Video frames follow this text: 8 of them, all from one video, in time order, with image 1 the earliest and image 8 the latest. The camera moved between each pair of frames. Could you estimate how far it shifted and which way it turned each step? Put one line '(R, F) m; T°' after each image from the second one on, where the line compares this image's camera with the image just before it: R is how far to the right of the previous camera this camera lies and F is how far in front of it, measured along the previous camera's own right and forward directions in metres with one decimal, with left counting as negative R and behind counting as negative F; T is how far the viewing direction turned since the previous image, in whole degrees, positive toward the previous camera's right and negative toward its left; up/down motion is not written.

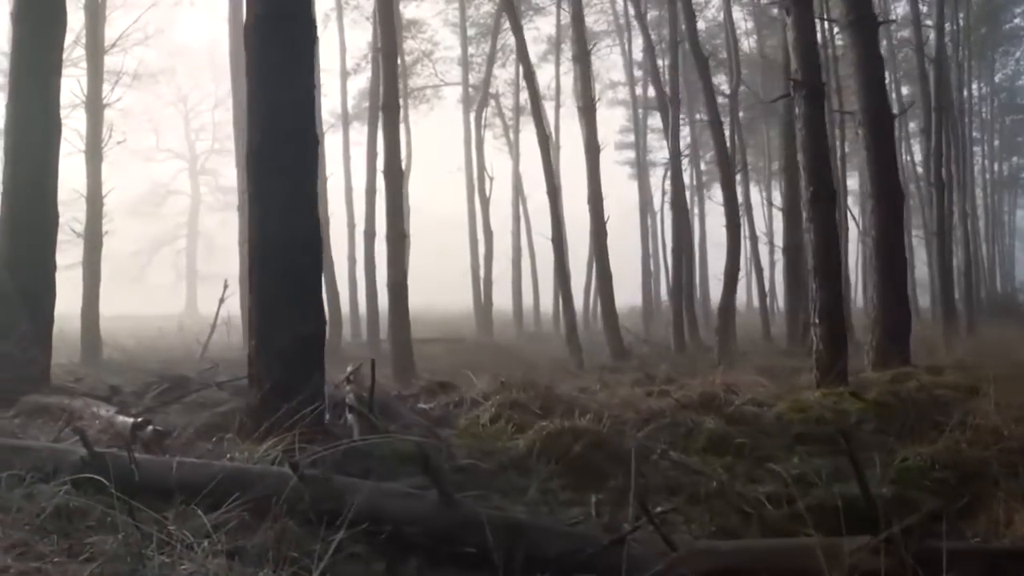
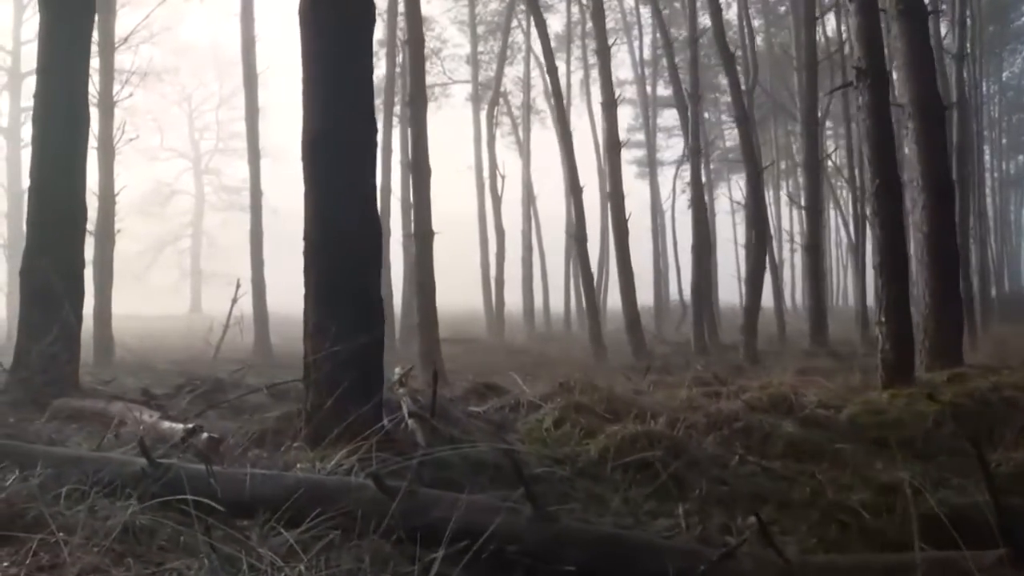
(-0.5, +0.4) m; 0°
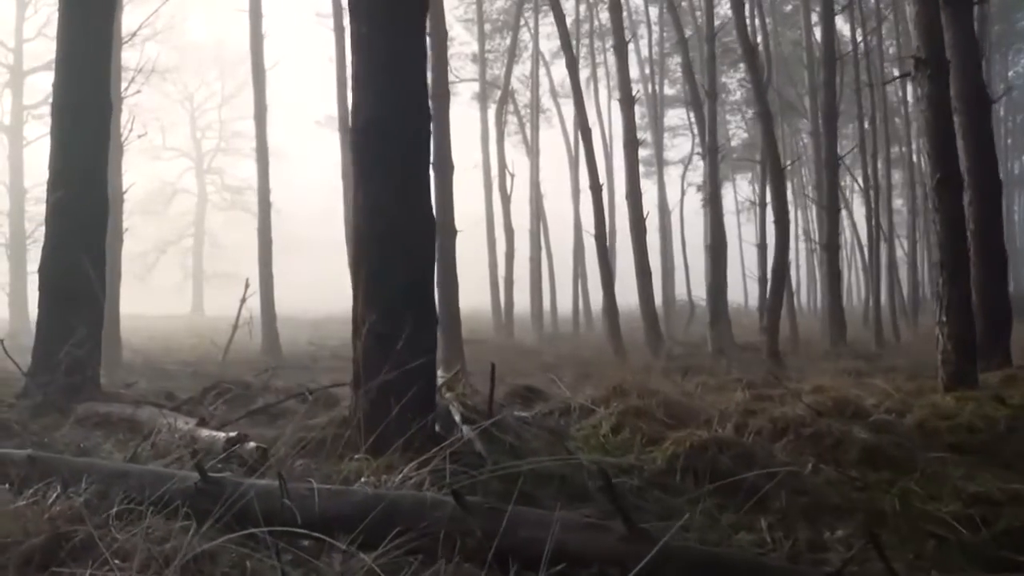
(-0.4, +0.4) m; 0°
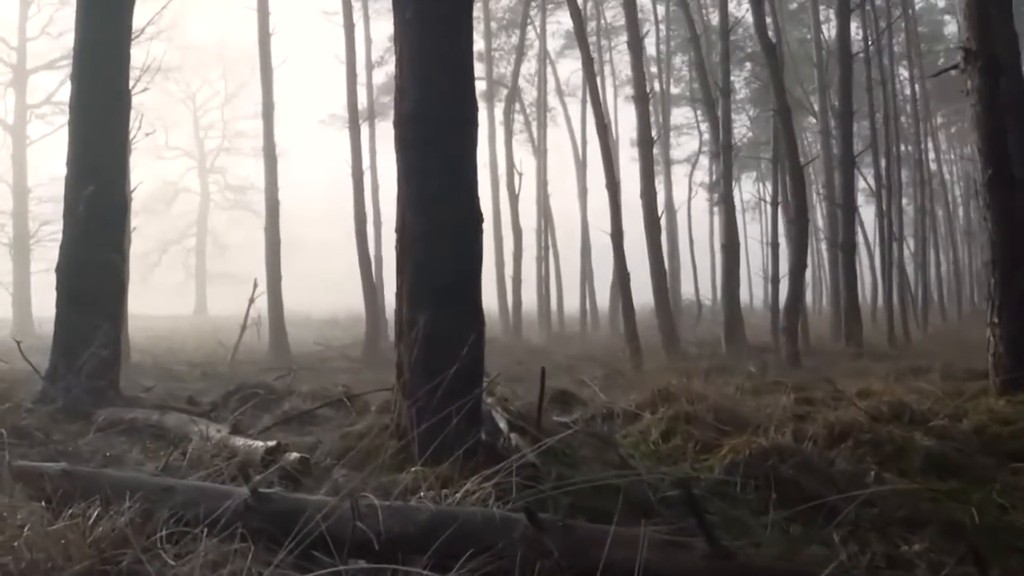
(-0.3, +0.3) m; 0°
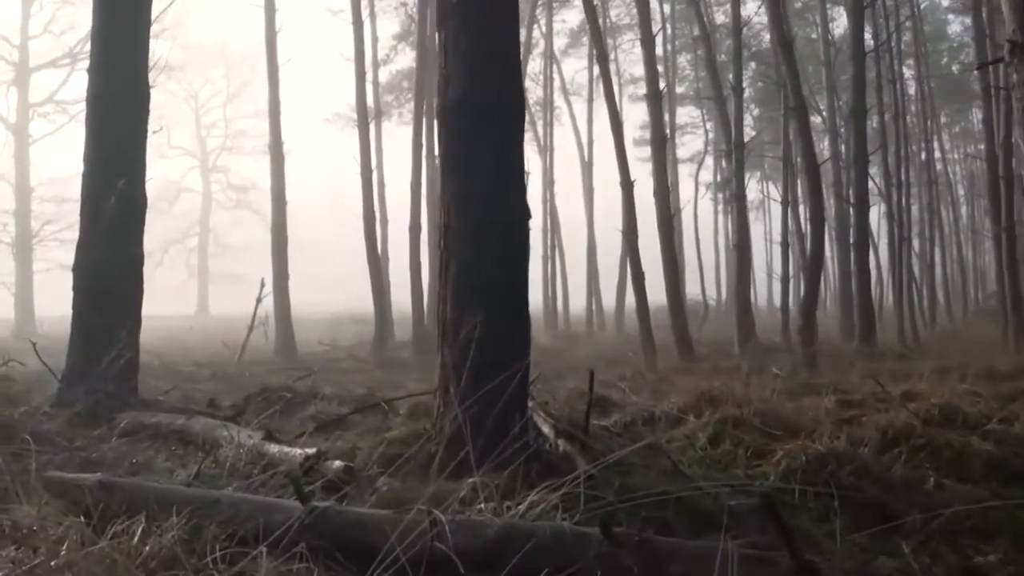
(-0.3, +0.2) m; 0°
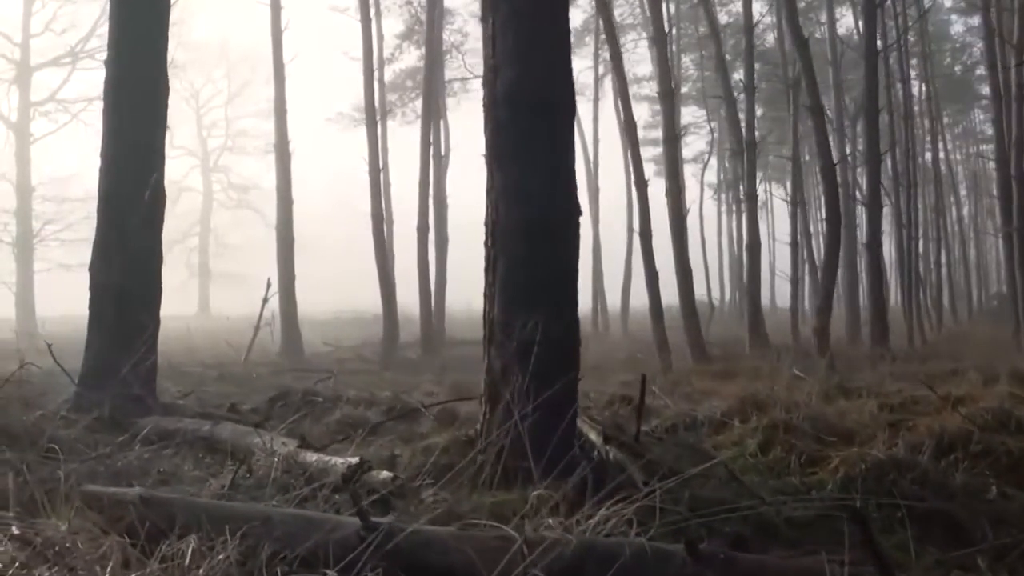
(-0.3, +0.2) m; 0°
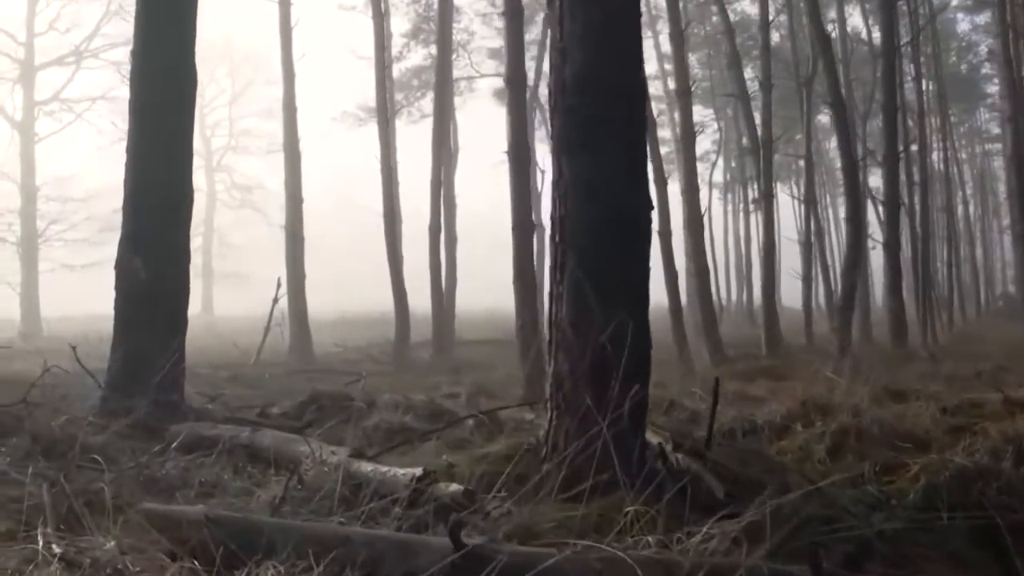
(-0.3, +0.3) m; 0°
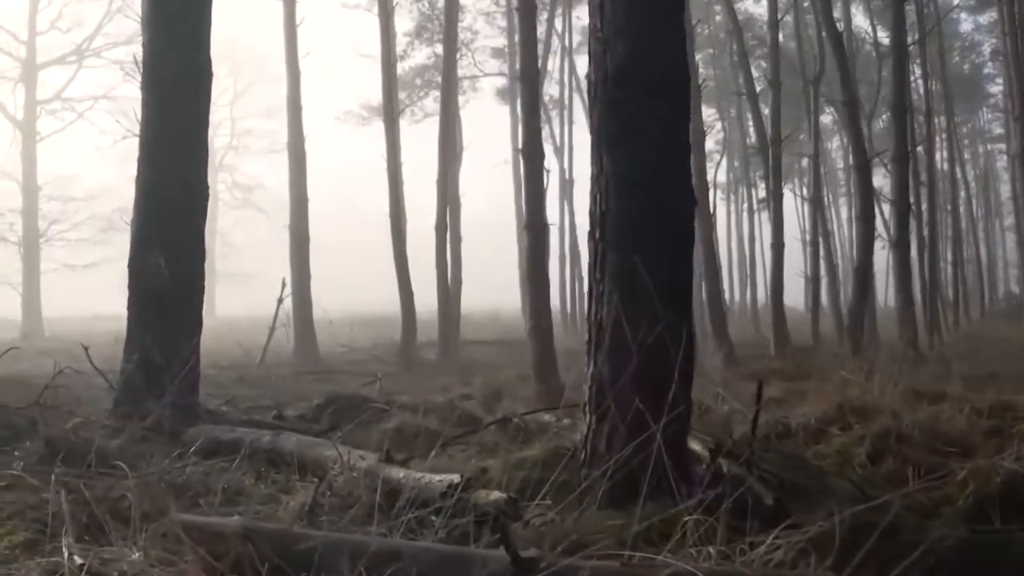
(-0.2, +0.2) m; 0°
